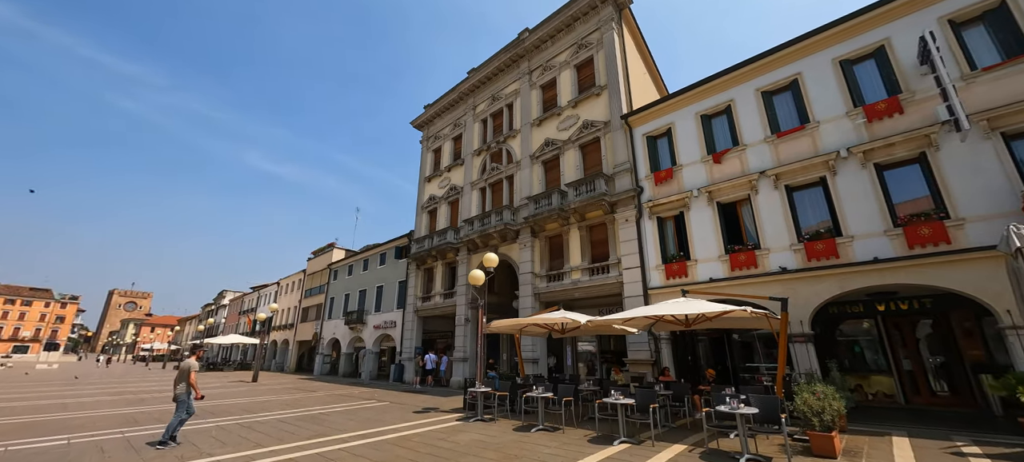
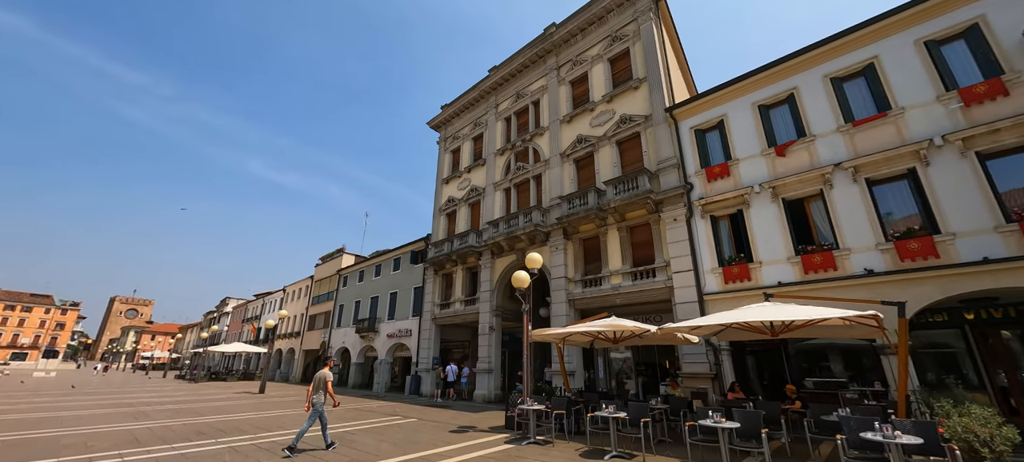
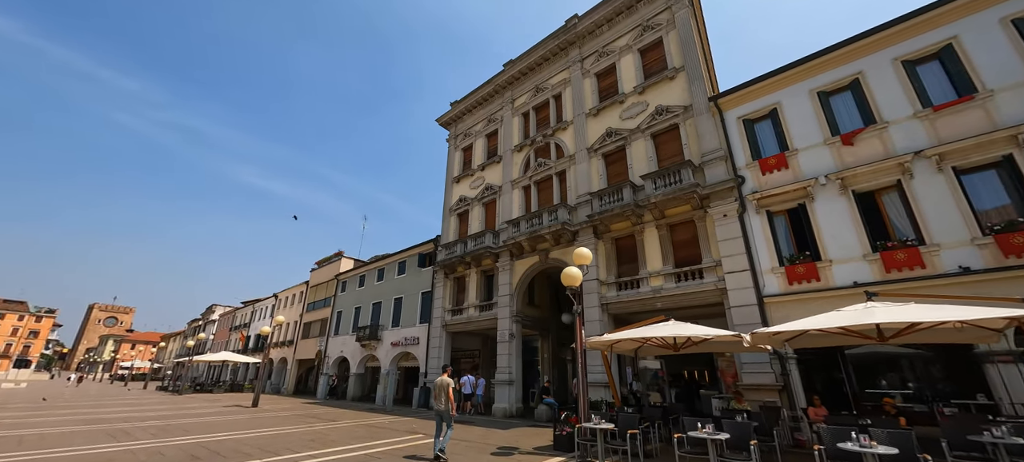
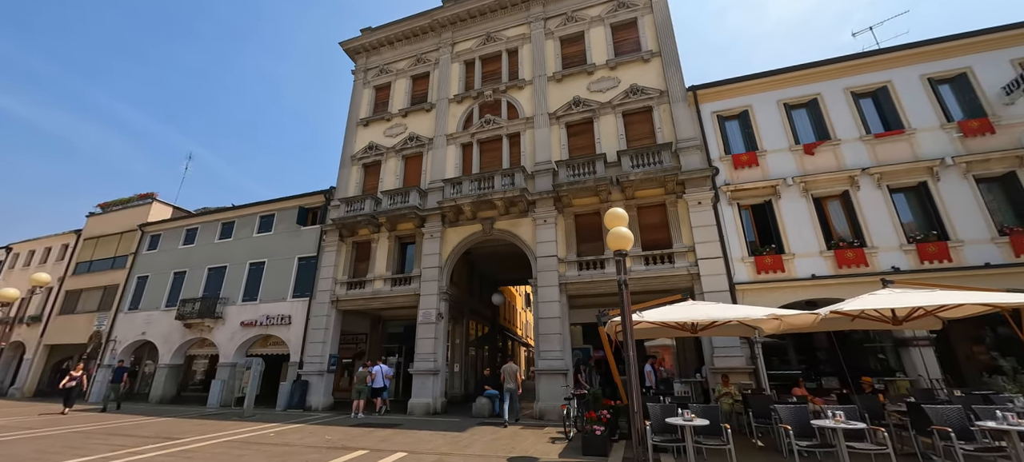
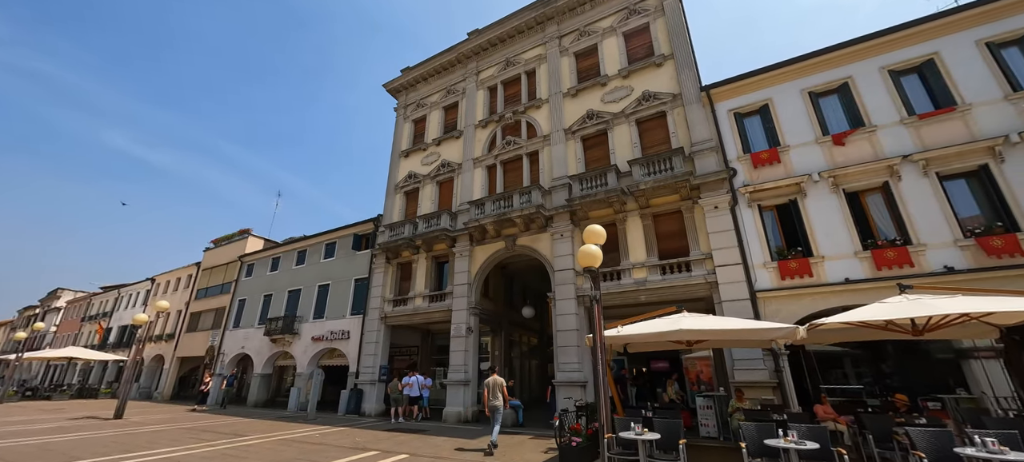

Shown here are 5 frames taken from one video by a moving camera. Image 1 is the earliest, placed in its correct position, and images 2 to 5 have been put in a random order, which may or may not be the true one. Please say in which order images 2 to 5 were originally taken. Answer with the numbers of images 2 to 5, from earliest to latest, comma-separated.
2, 3, 5, 4
